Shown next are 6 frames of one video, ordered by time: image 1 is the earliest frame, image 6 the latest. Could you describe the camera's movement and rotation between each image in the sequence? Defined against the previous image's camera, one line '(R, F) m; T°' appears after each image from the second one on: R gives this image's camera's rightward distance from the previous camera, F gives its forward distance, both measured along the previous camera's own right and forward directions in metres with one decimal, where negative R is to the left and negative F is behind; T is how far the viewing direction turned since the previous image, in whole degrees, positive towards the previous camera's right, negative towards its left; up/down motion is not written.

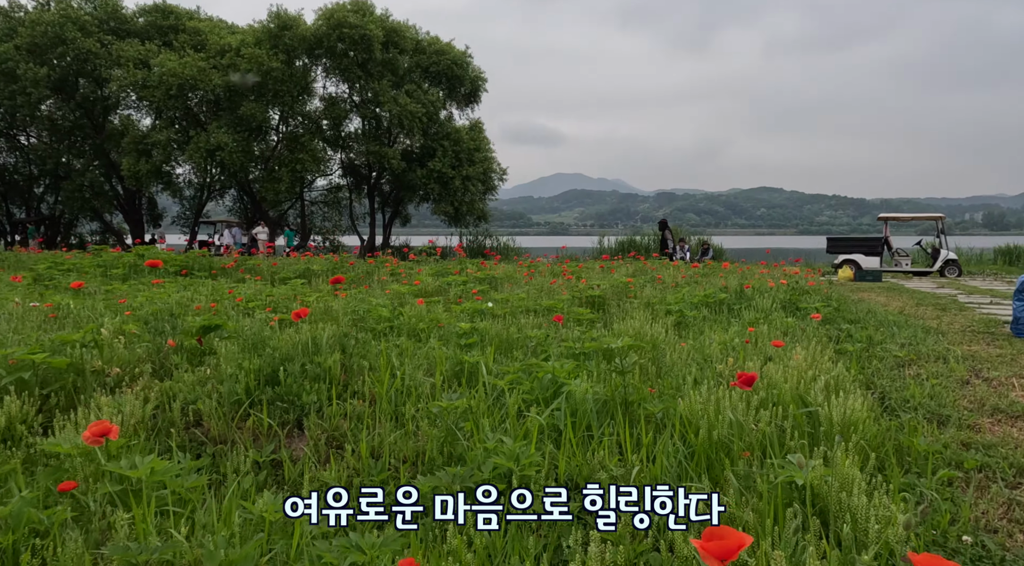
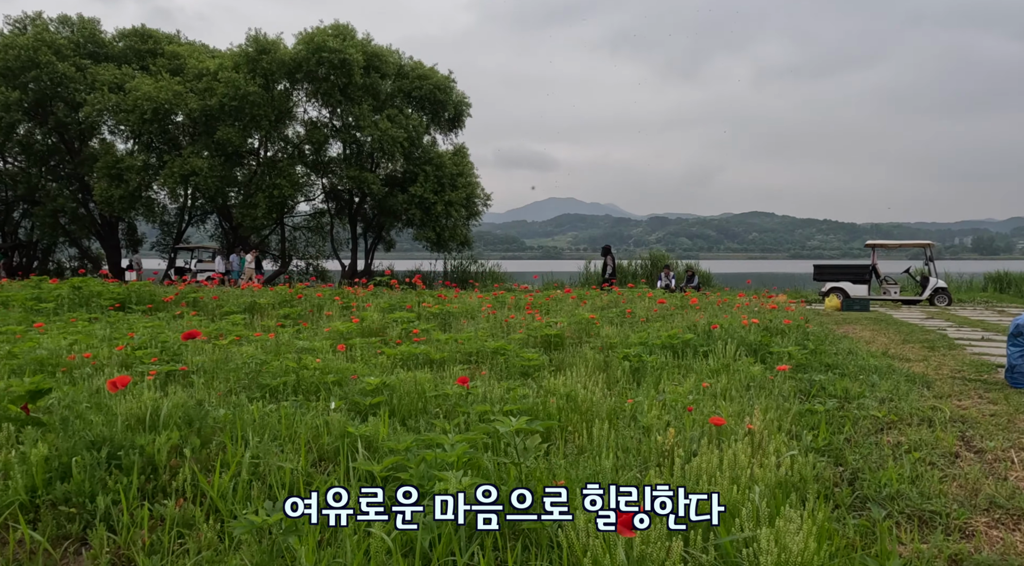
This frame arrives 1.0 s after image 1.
(+0.4, +0.6) m; +1°
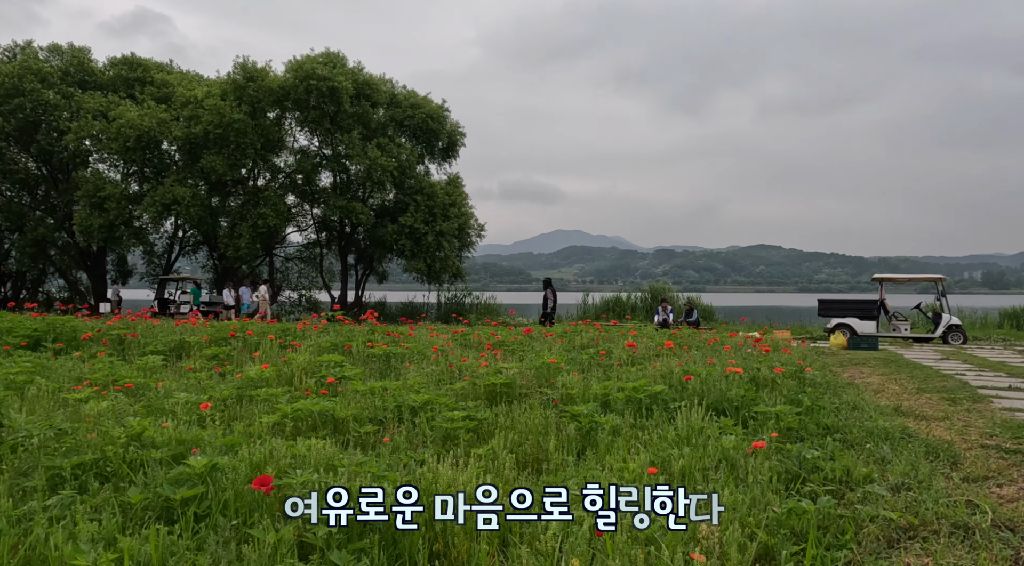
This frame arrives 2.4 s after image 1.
(+0.5, +1.1) m; 0°
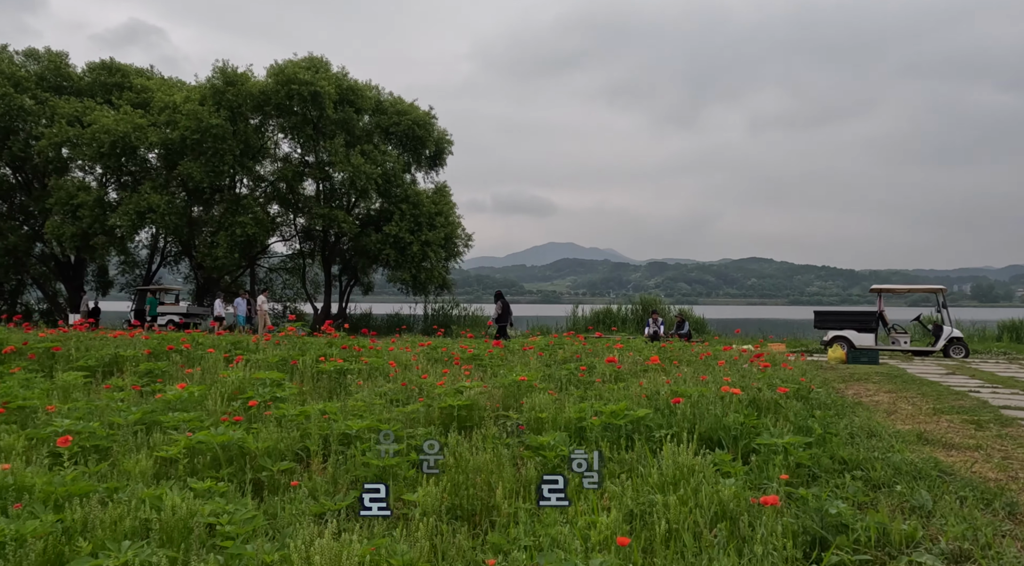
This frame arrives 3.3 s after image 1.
(+0.2, +0.8) m; +1°
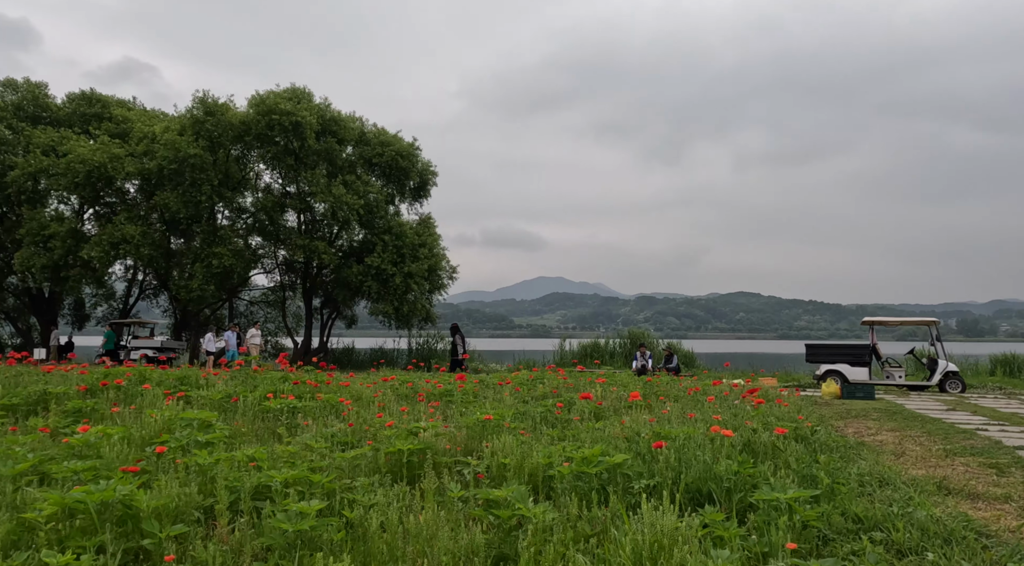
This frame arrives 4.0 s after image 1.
(+0.2, +0.6) m; +1°
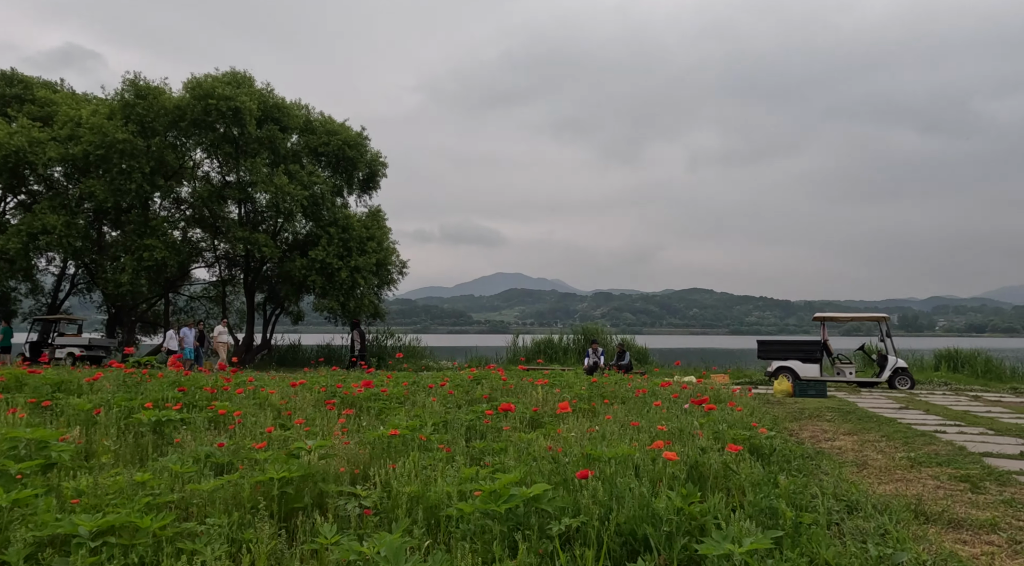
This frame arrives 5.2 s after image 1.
(+0.3, +0.7) m; +3°
